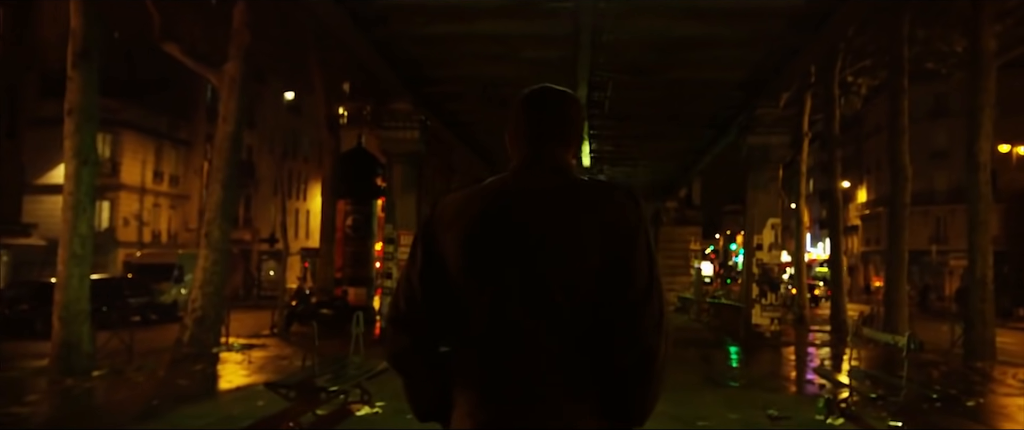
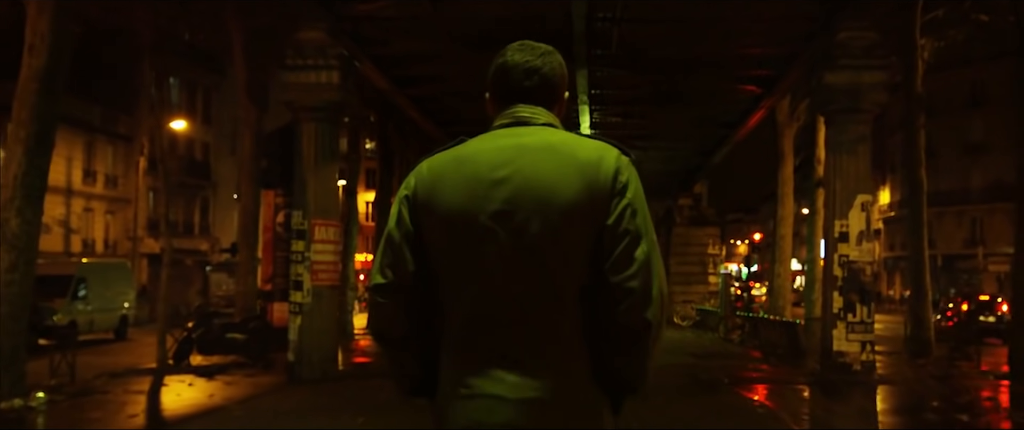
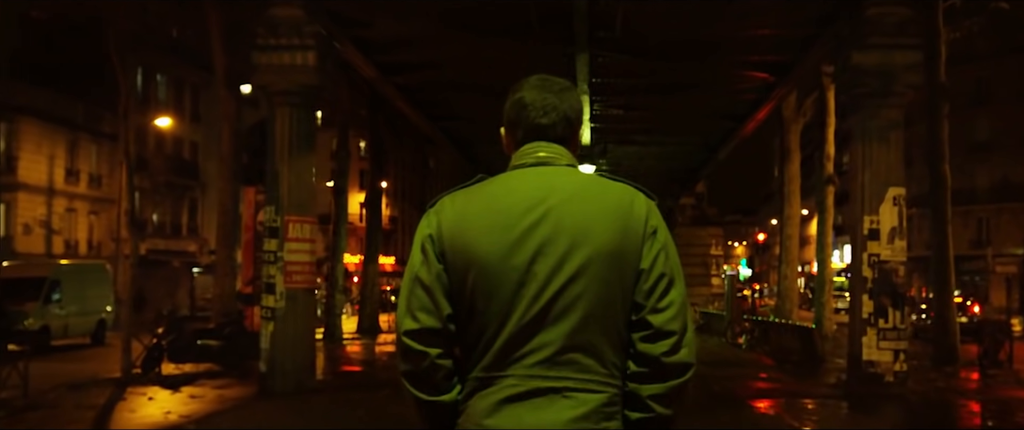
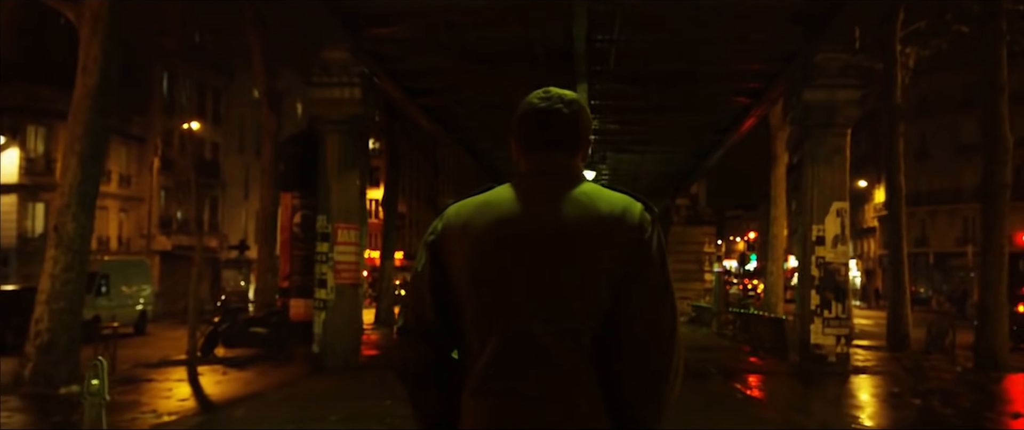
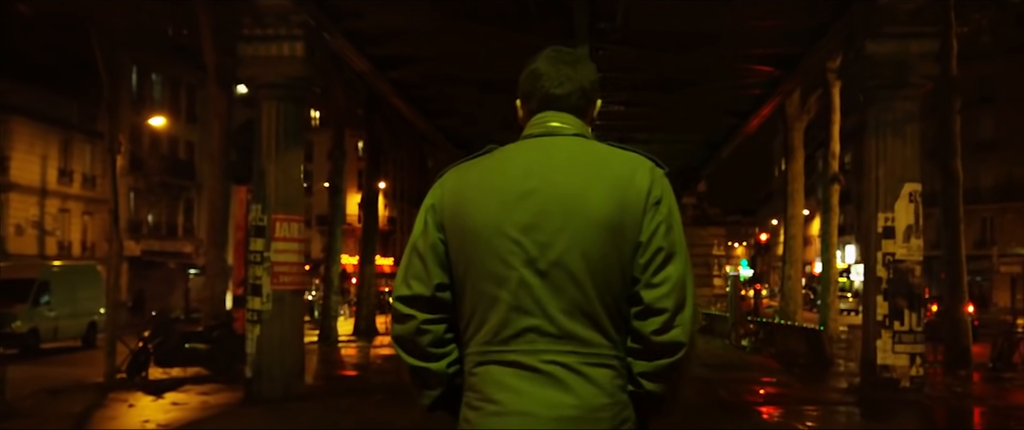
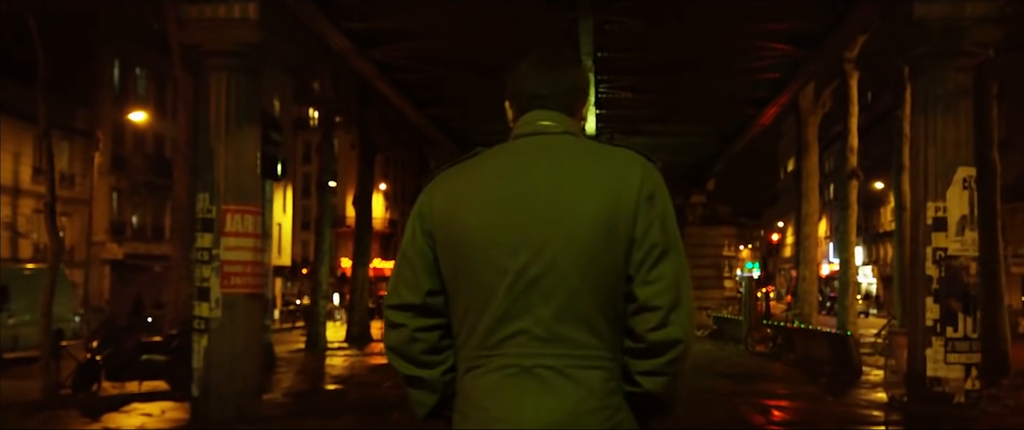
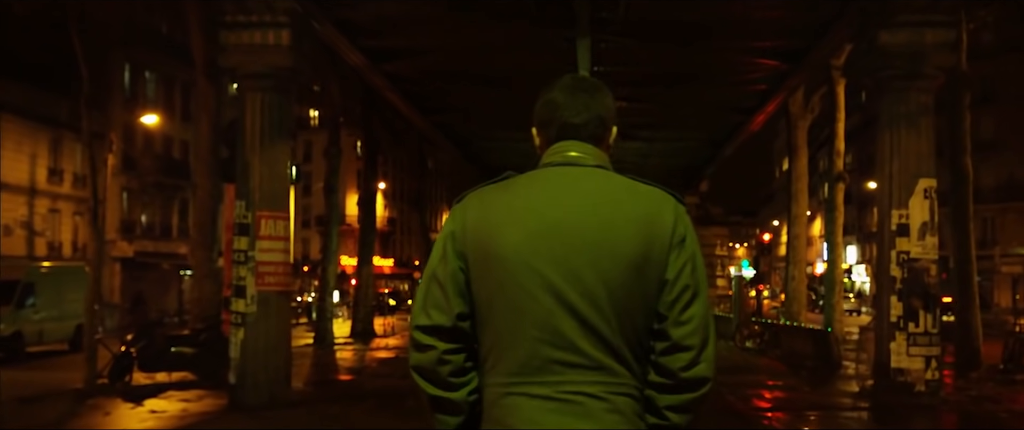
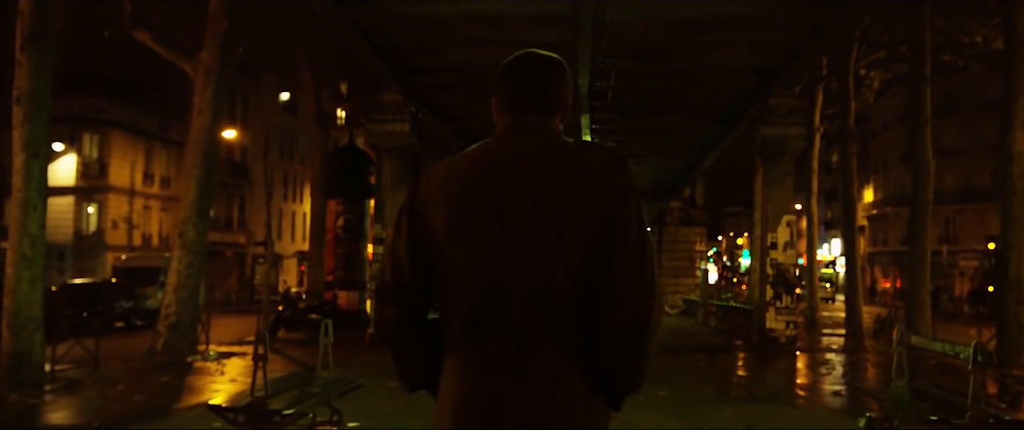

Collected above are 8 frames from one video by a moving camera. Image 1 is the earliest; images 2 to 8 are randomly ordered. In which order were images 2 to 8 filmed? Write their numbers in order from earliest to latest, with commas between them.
8, 4, 2, 3, 5, 7, 6
